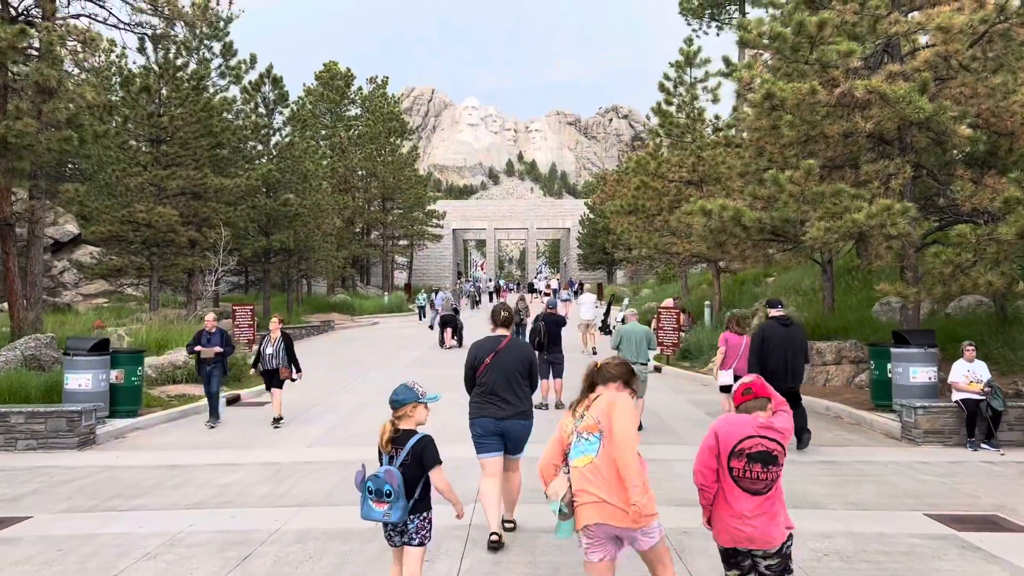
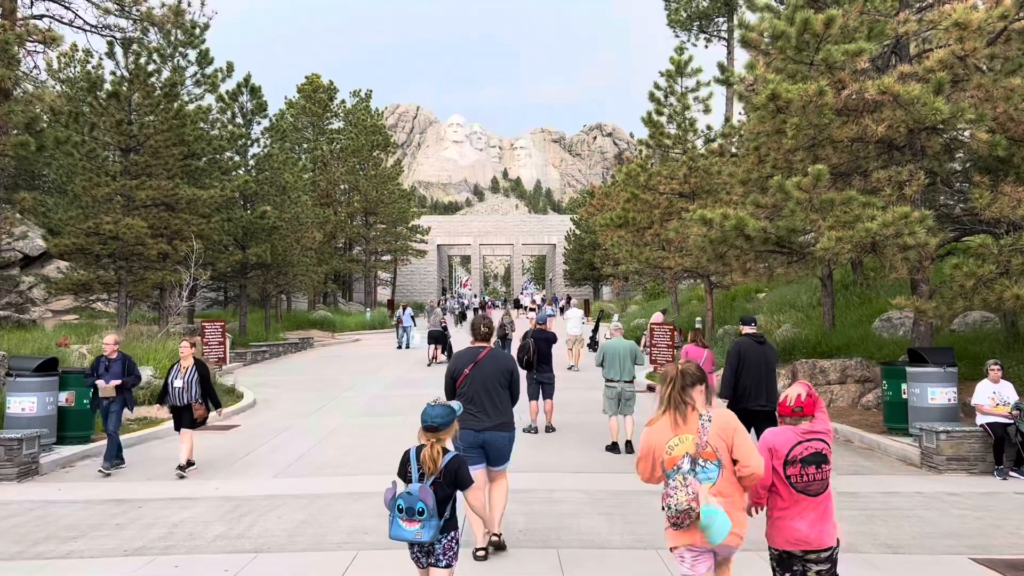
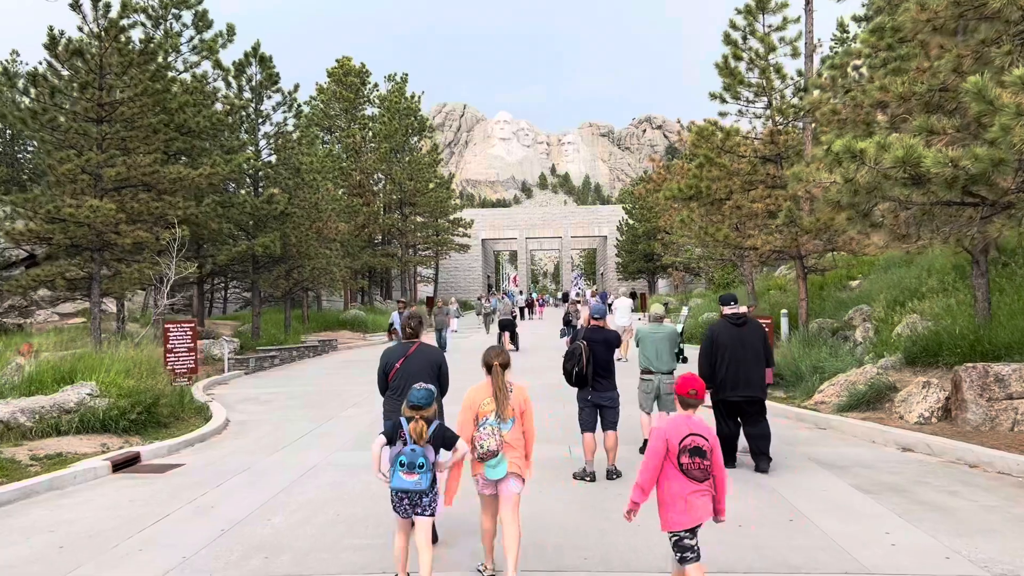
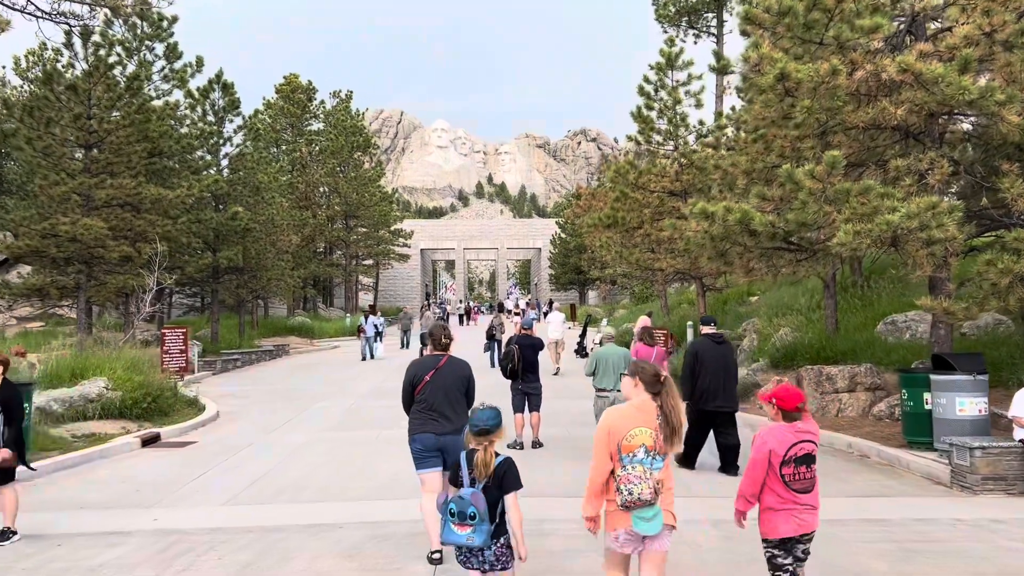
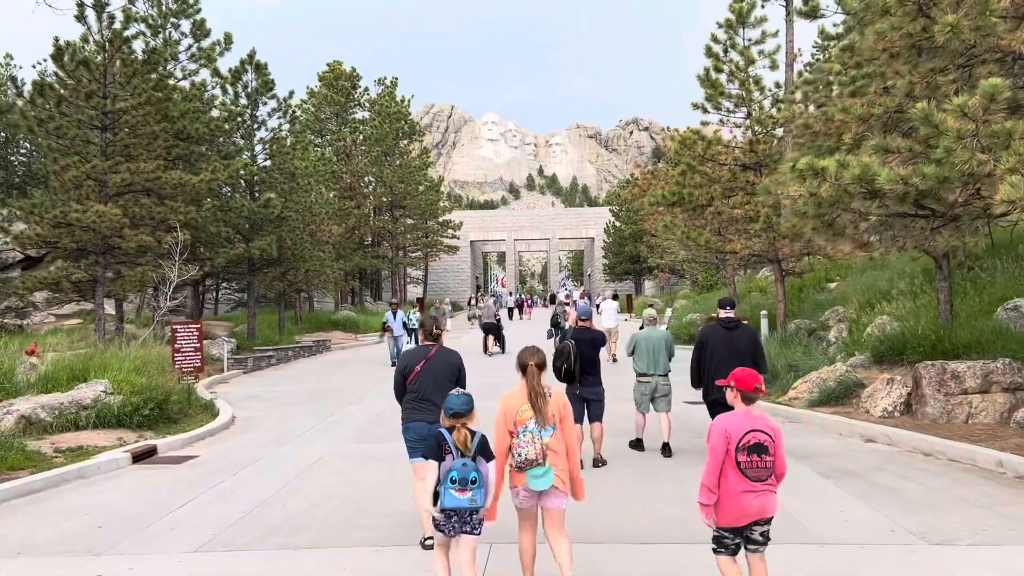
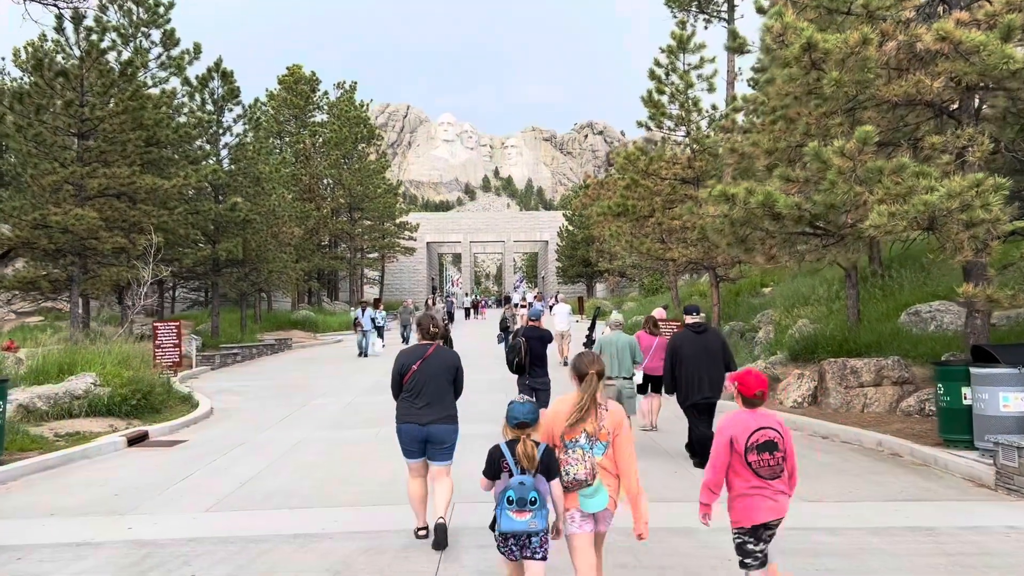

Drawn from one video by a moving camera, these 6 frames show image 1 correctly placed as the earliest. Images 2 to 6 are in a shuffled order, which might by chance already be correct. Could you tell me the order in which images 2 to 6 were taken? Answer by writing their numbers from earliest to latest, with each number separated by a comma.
2, 4, 6, 5, 3
